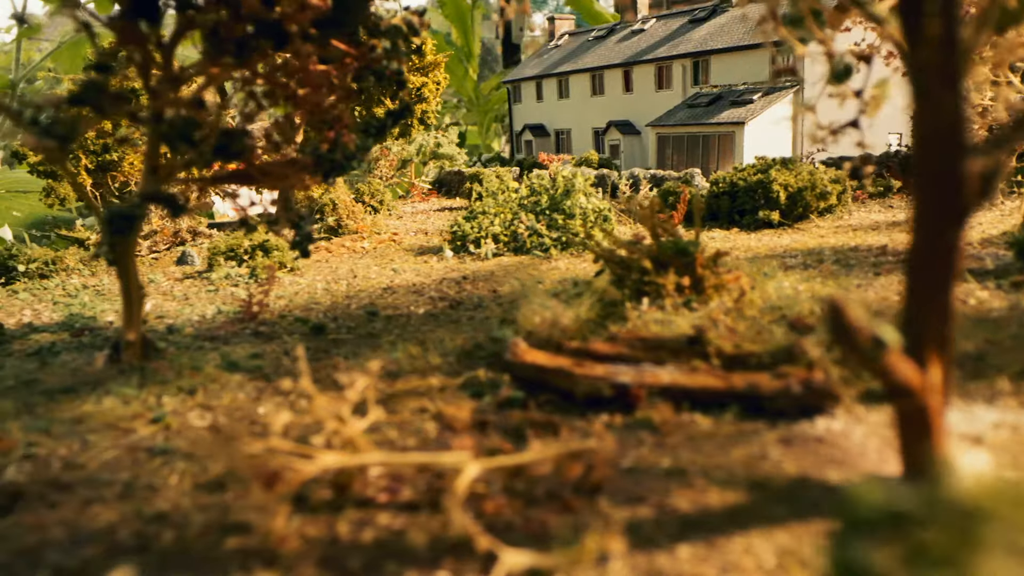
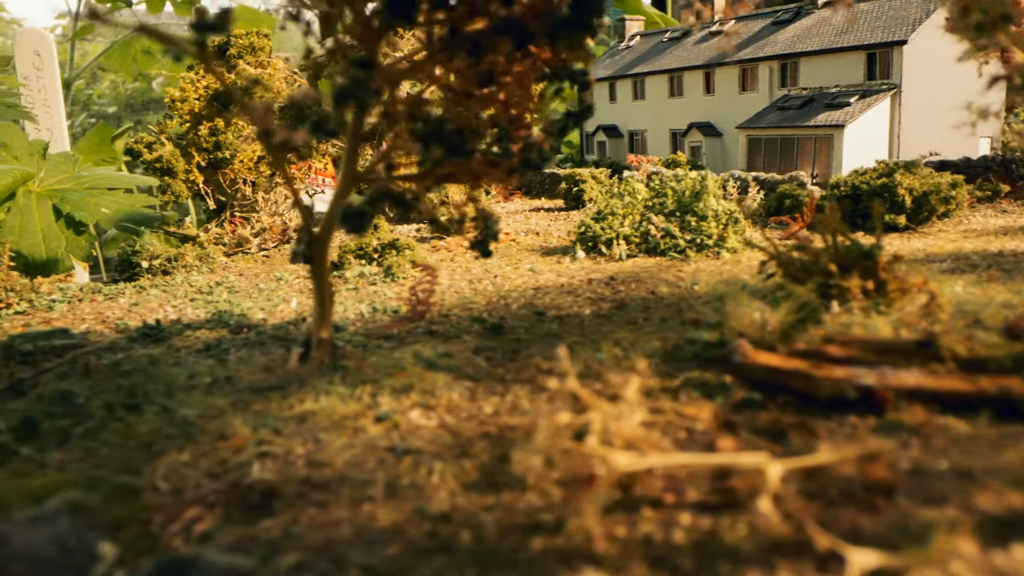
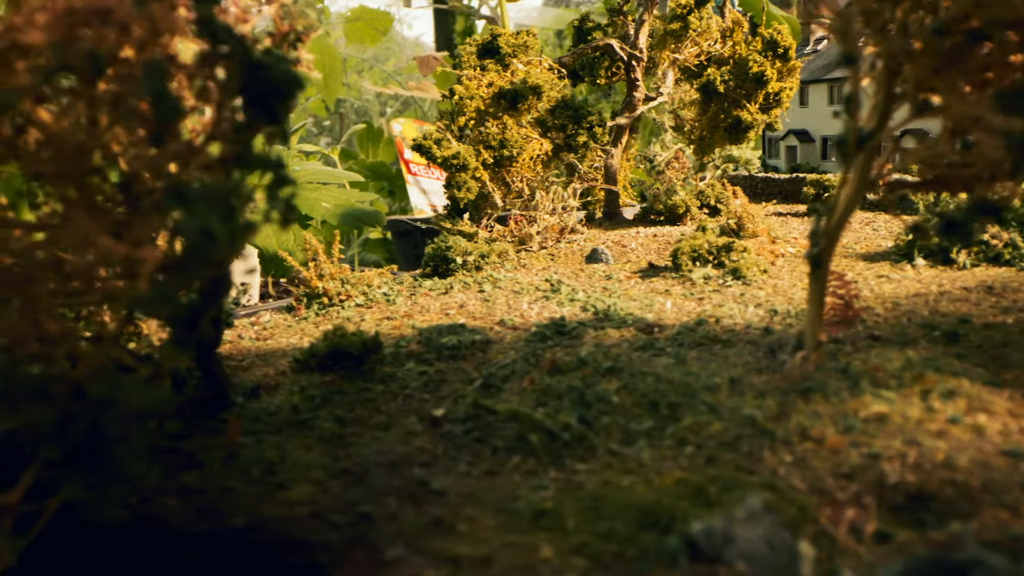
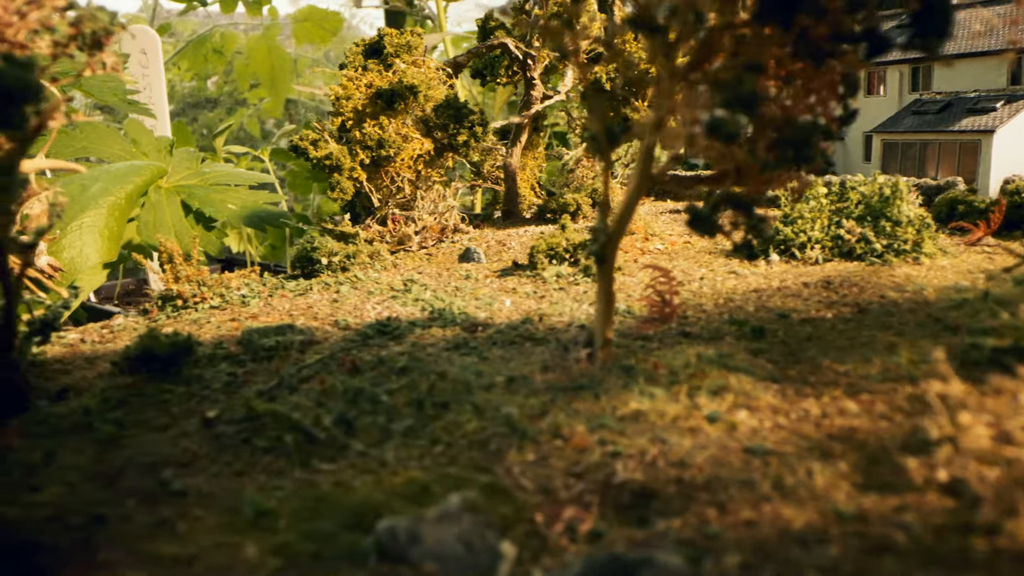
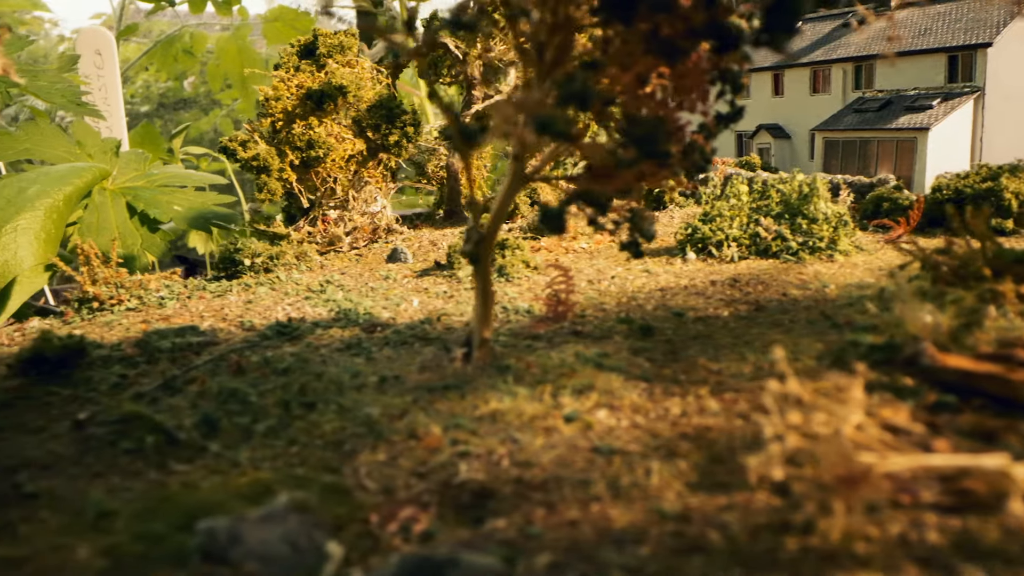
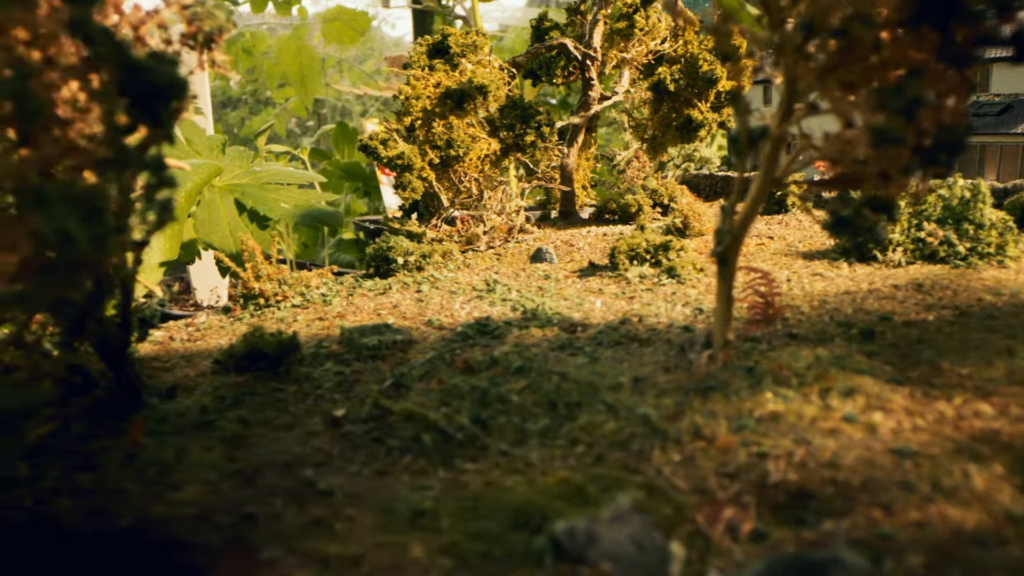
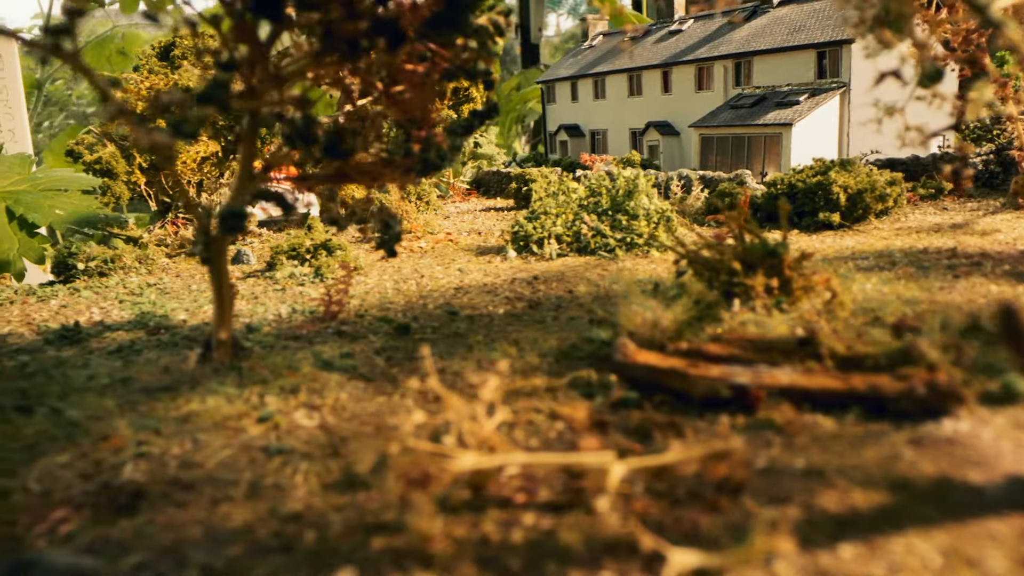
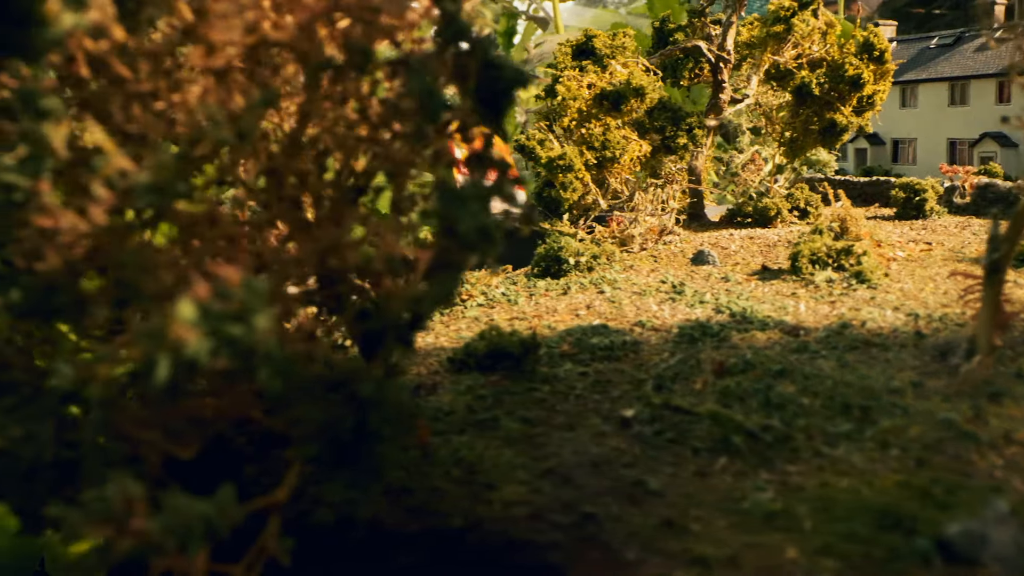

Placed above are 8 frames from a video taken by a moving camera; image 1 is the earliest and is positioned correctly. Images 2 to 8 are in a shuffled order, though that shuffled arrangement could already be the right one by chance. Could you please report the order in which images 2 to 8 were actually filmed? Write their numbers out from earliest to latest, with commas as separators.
7, 2, 5, 4, 6, 3, 8
